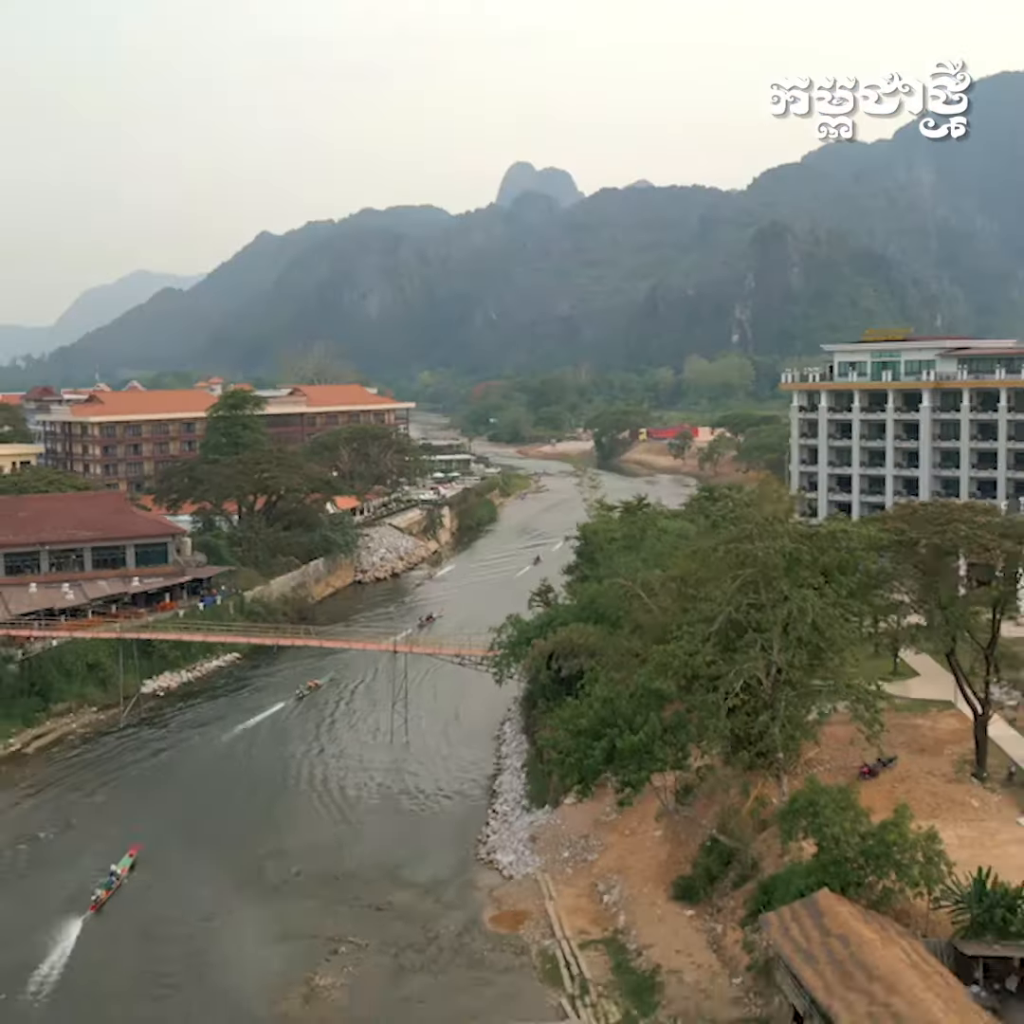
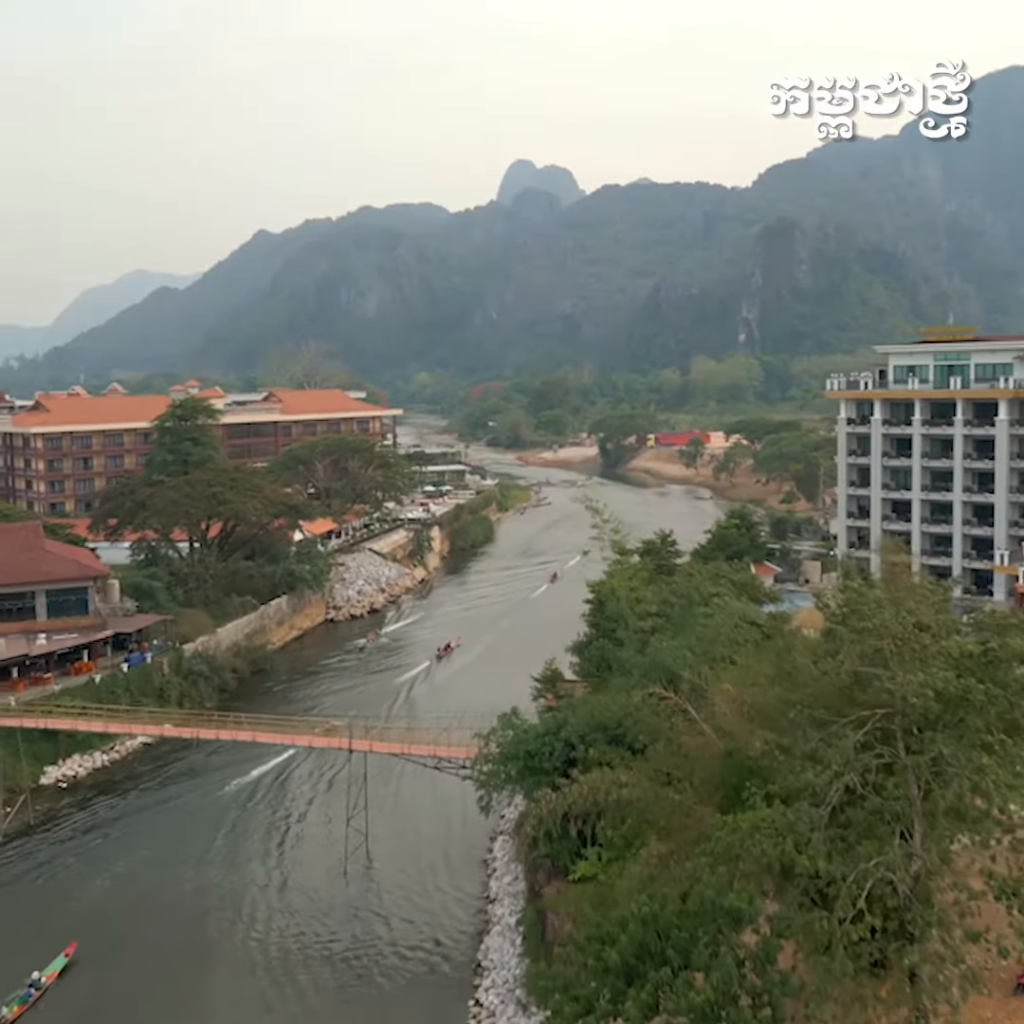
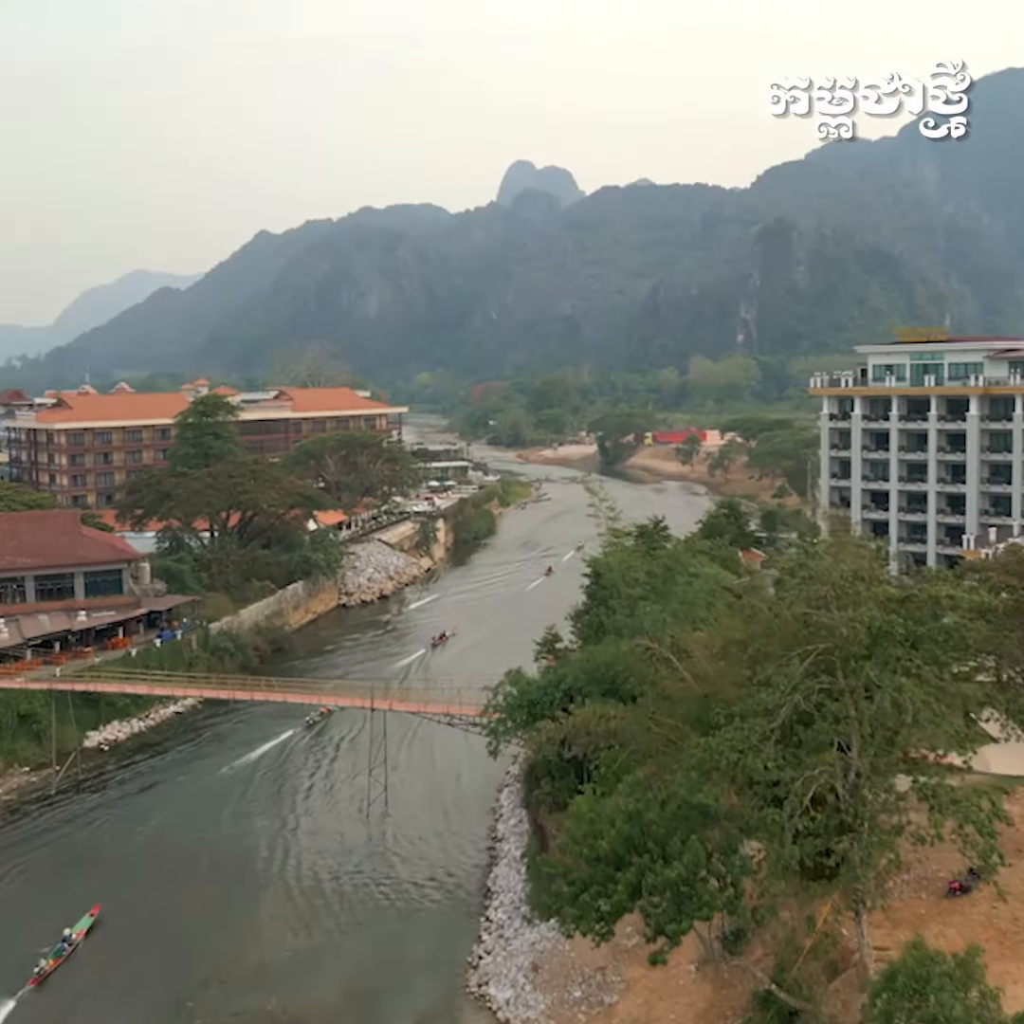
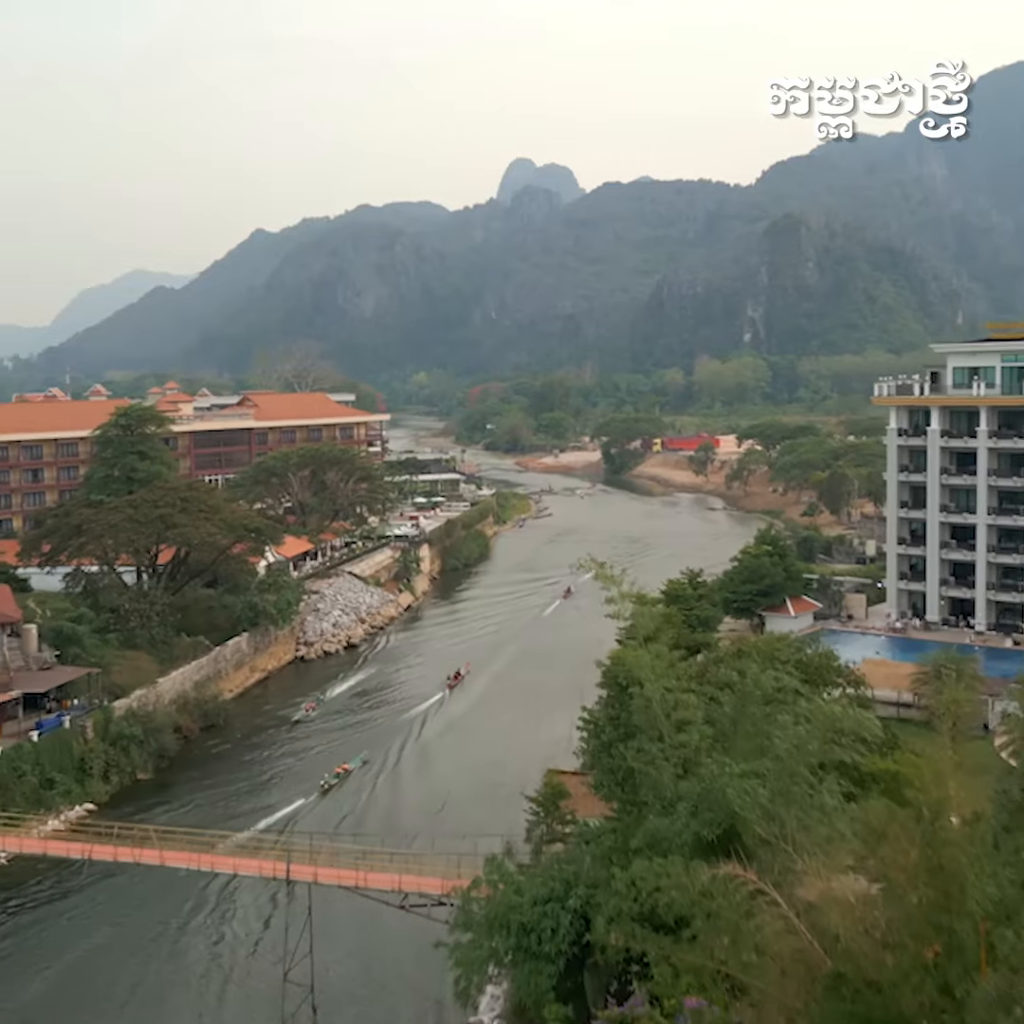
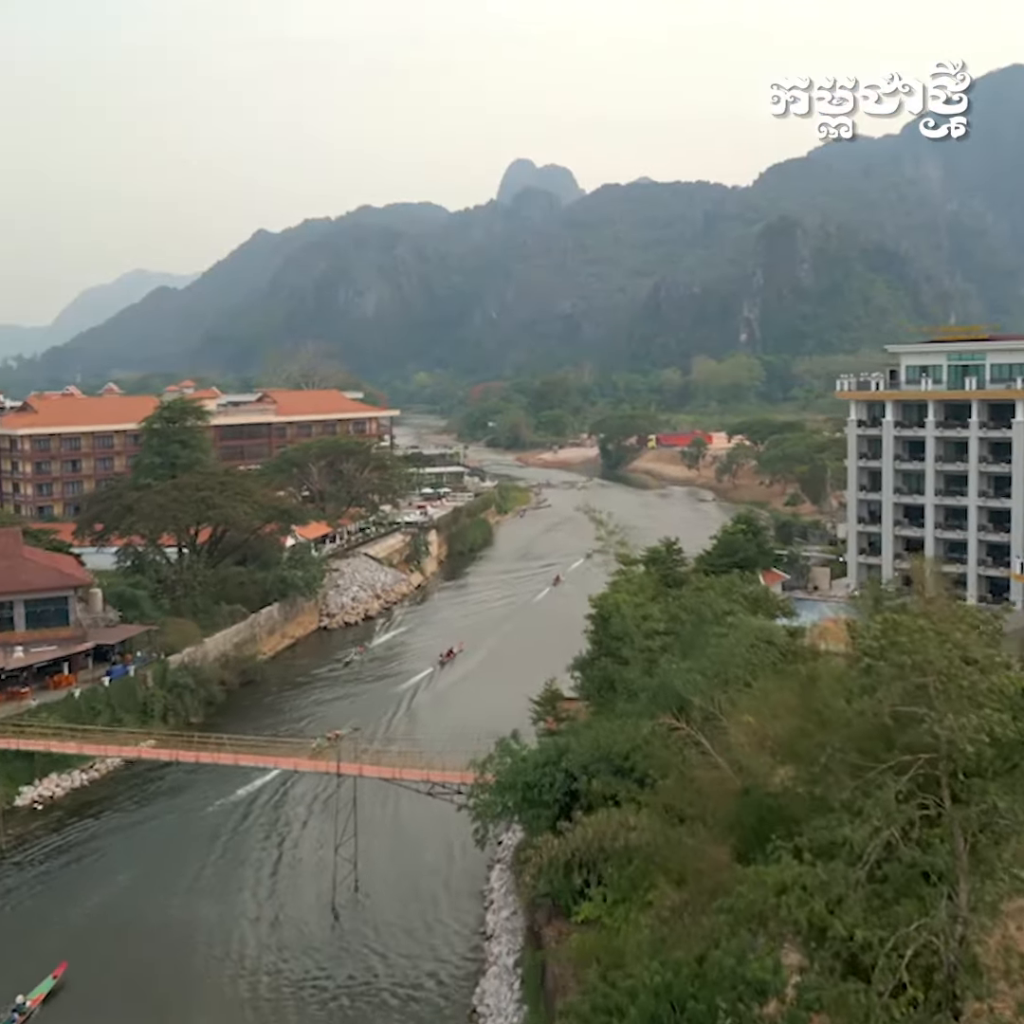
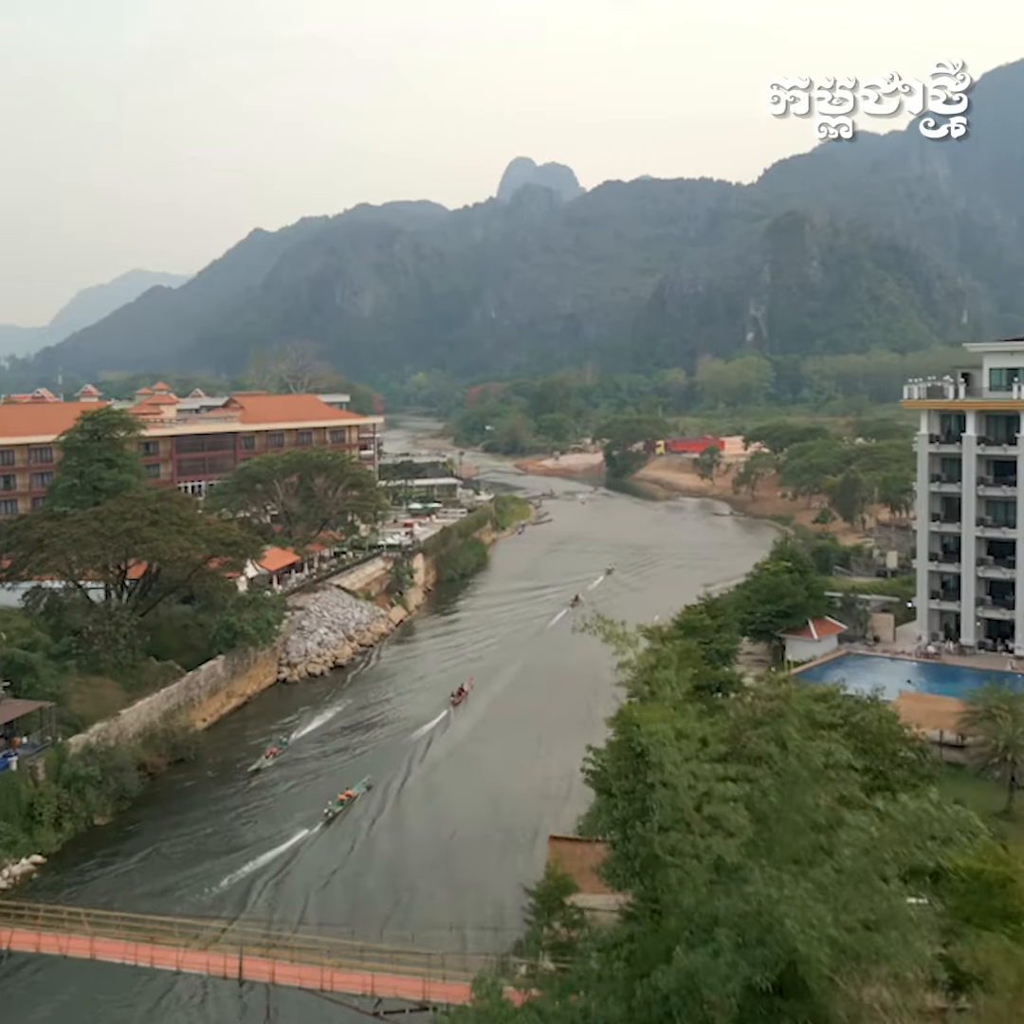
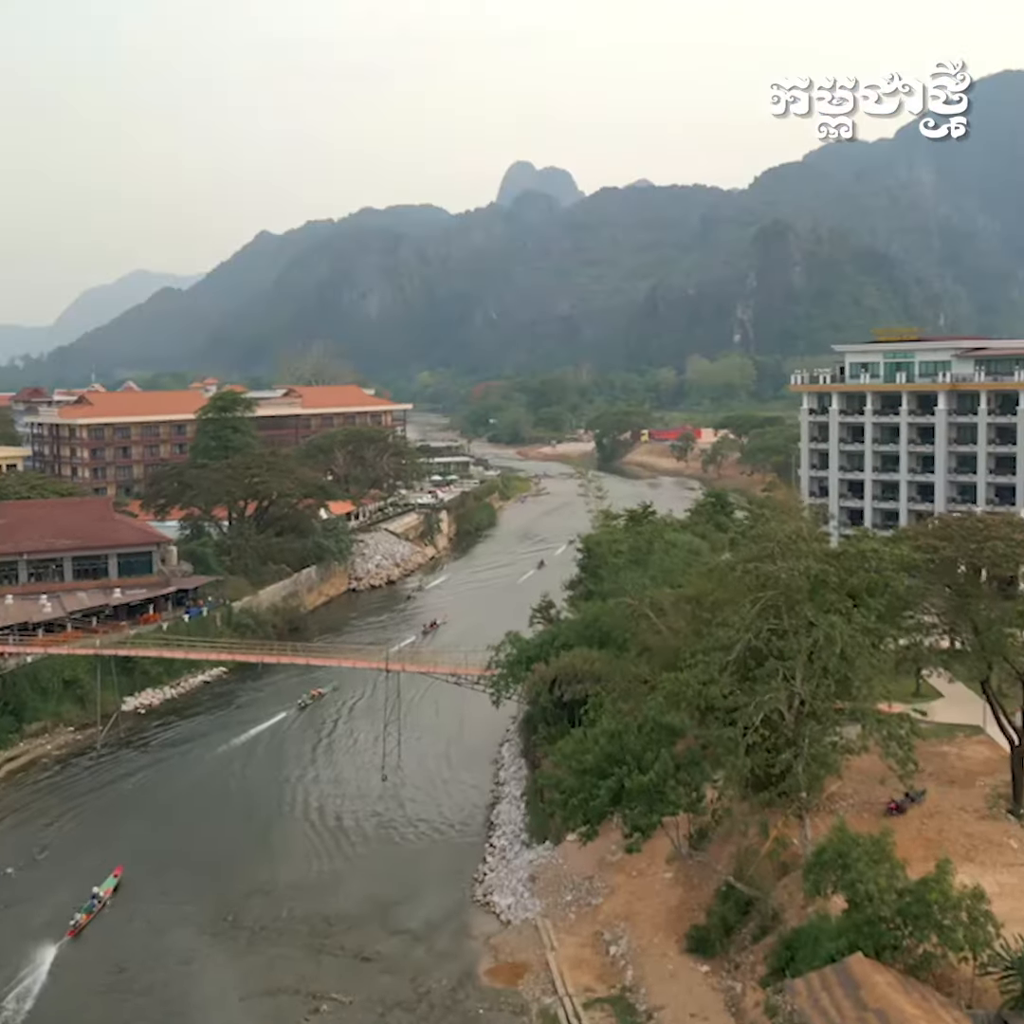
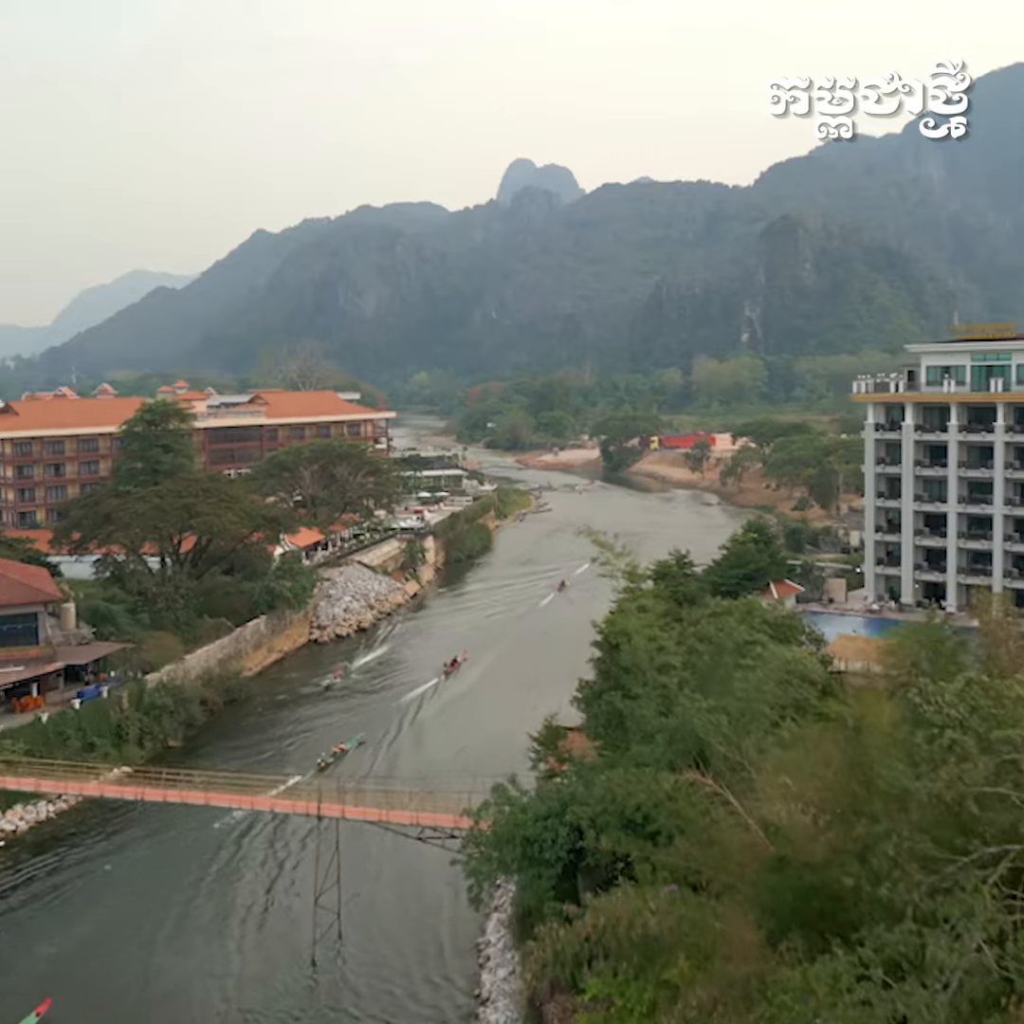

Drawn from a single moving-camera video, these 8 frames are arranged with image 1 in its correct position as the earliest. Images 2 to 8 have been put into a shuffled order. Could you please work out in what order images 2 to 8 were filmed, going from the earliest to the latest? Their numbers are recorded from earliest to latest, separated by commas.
7, 3, 2, 5, 8, 4, 6
